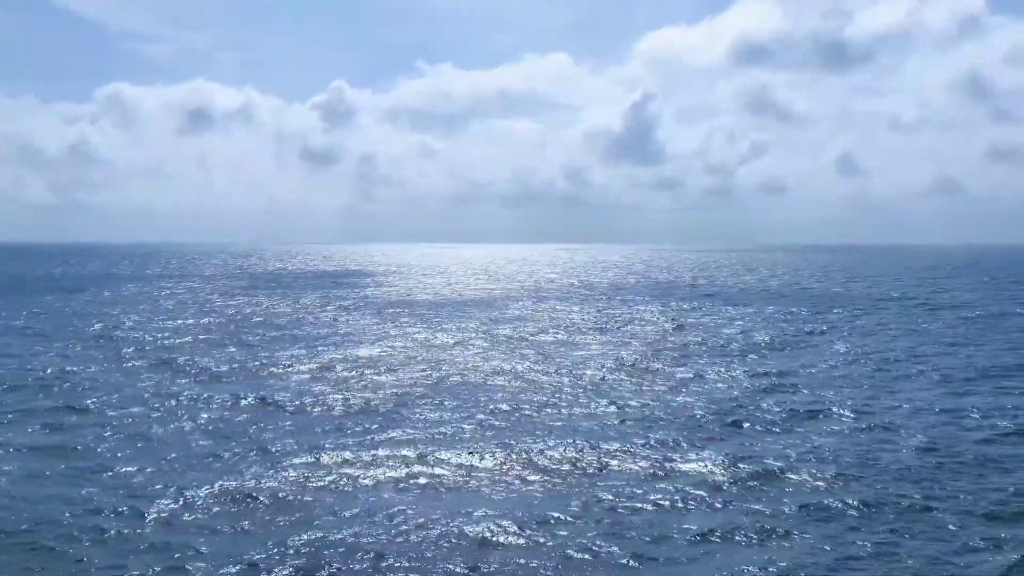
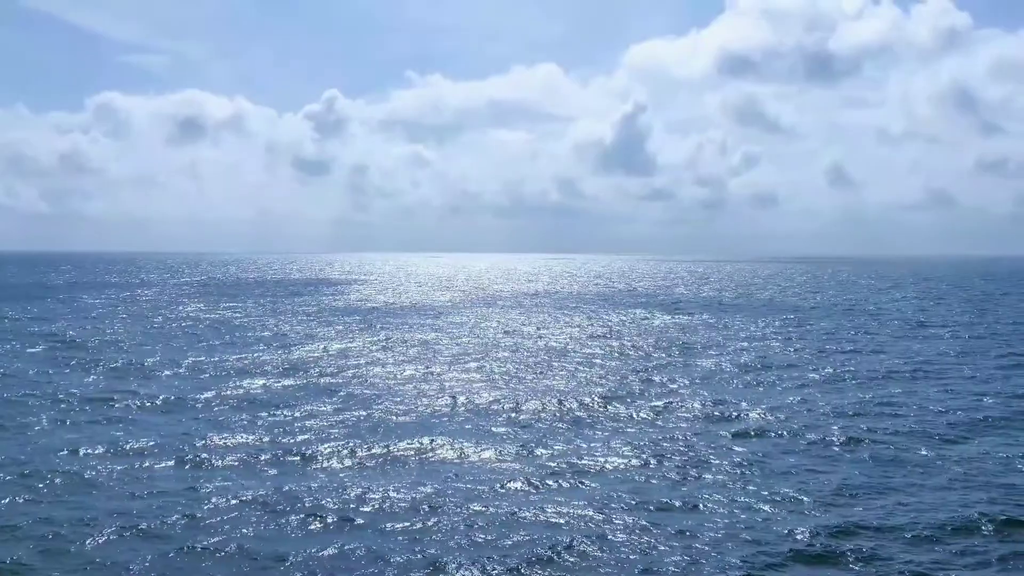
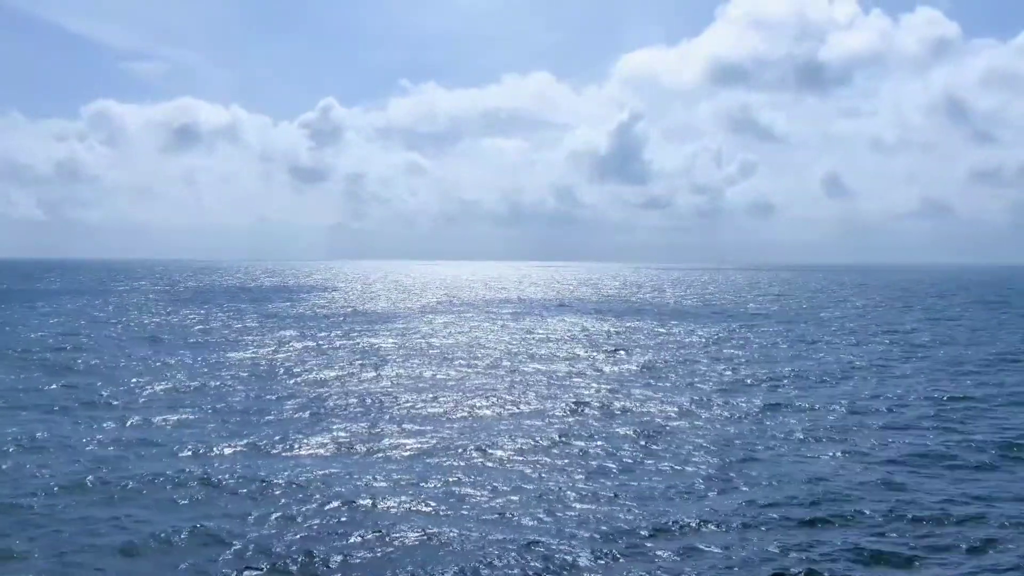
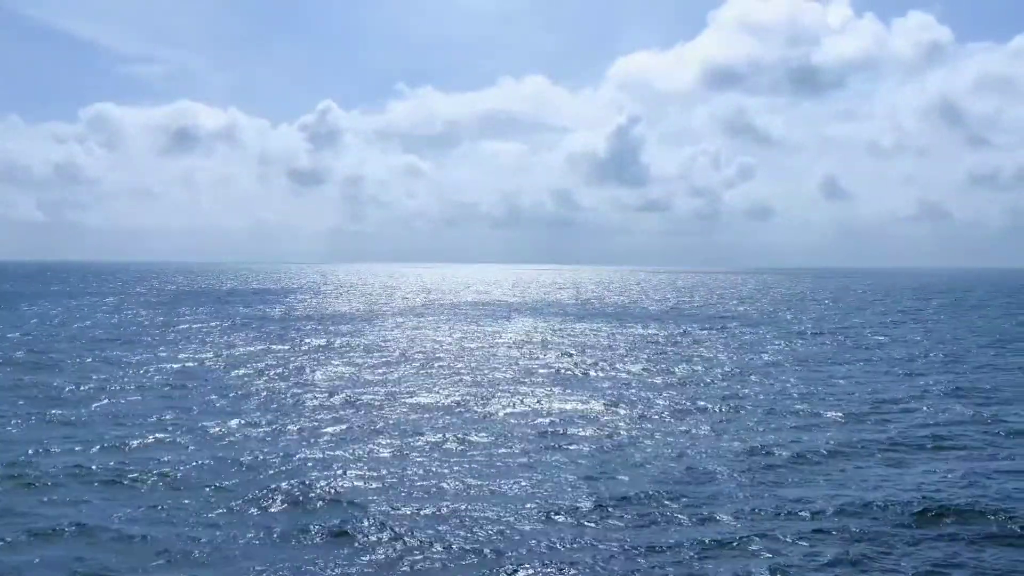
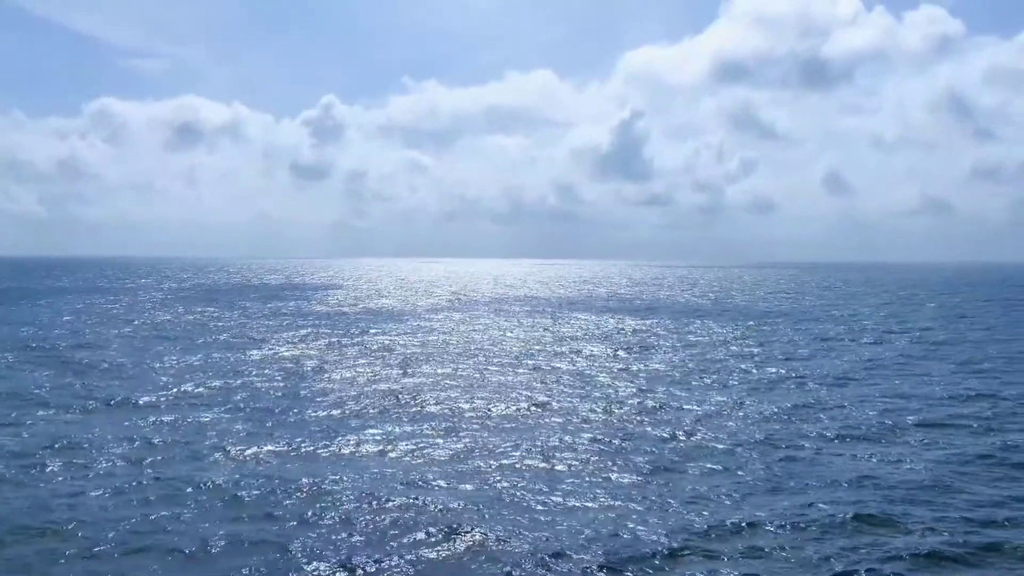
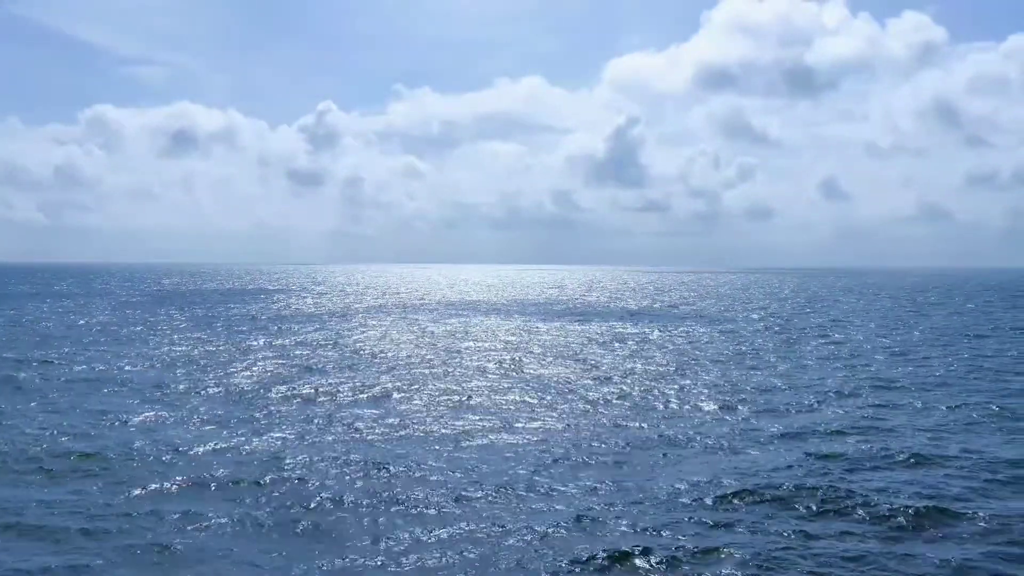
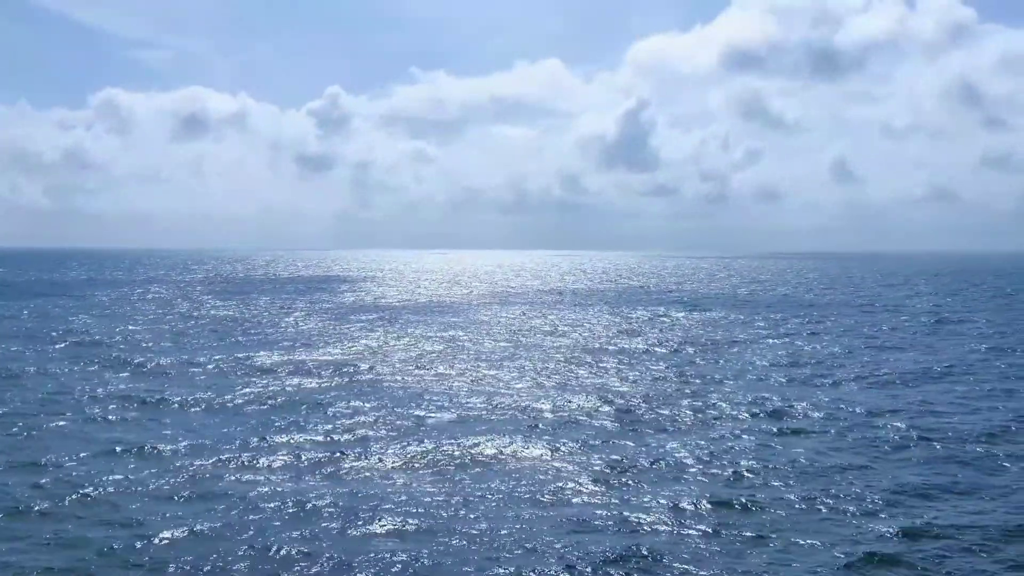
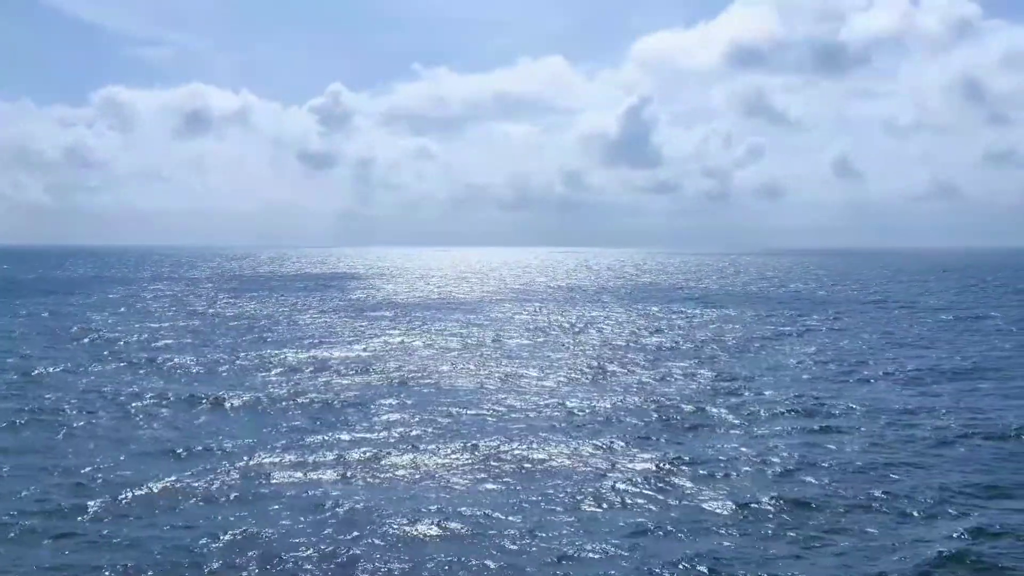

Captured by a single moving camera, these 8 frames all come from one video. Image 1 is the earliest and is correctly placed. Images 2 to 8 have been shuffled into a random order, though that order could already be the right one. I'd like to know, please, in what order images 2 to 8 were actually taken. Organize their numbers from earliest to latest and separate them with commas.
8, 7, 2, 5, 3, 4, 6
